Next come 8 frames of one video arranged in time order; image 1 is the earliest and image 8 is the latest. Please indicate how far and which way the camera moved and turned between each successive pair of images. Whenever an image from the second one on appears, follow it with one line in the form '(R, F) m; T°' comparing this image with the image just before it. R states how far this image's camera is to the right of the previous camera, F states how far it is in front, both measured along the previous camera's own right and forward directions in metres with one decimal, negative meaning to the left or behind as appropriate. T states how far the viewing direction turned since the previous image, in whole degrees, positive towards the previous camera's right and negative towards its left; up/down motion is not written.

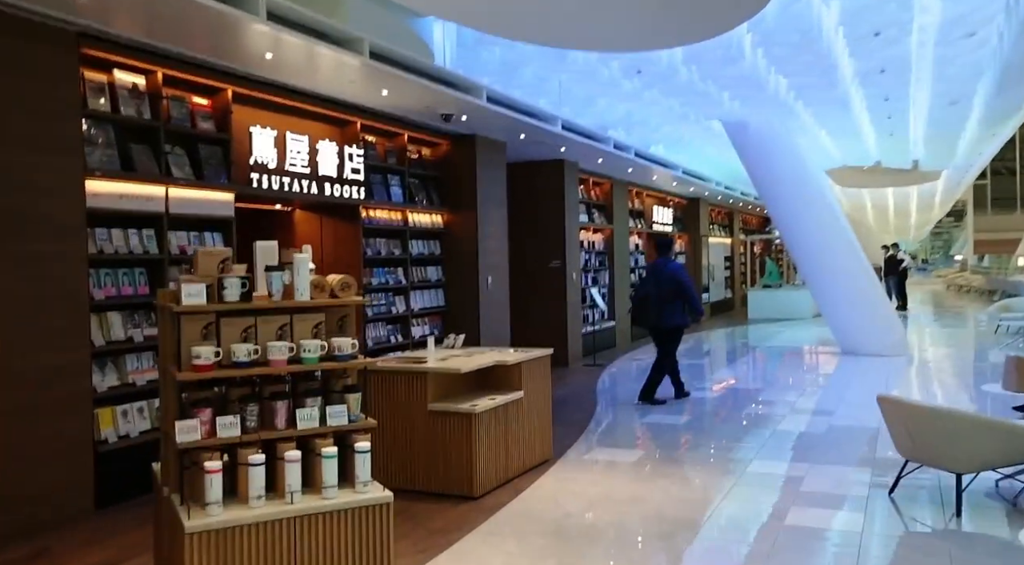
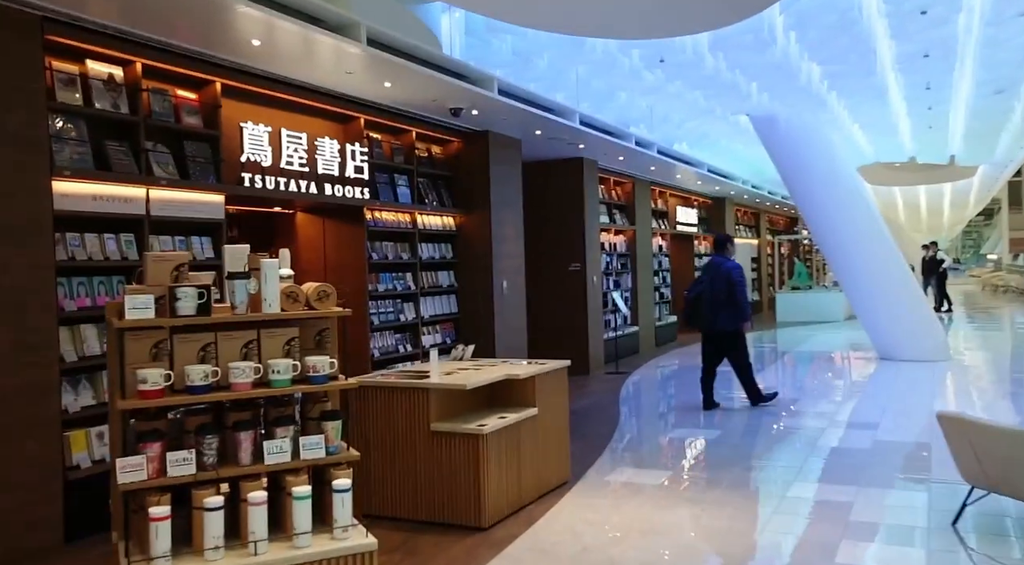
(+0.1, +0.5) m; -2°
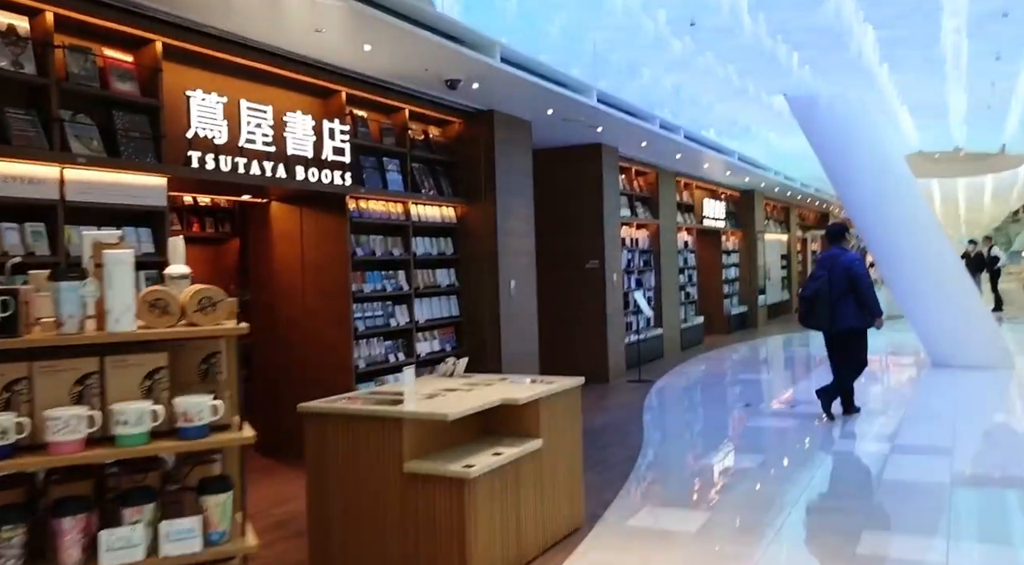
(+0.1, +1.0) m; -1°
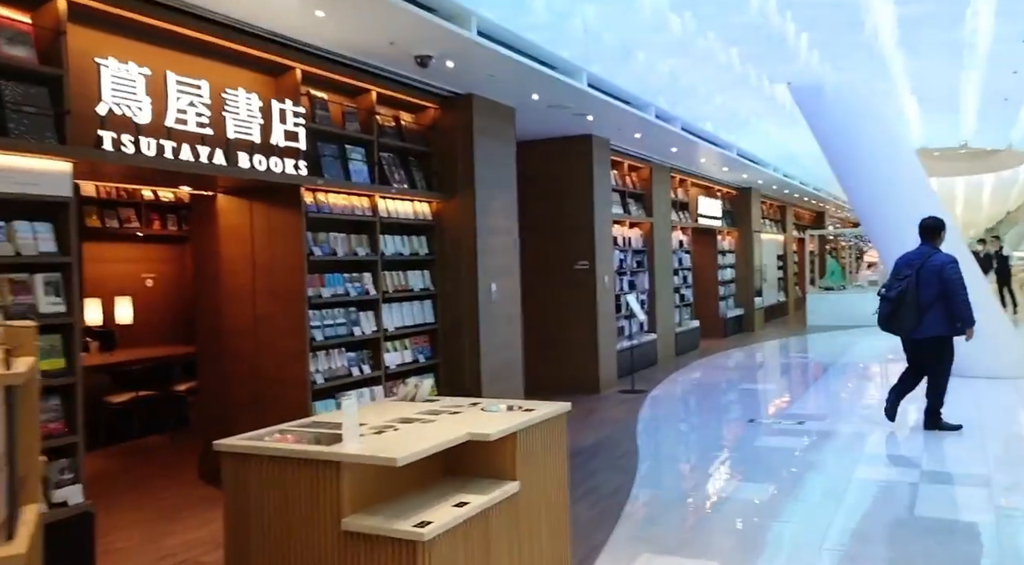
(+0.1, +0.8) m; +1°
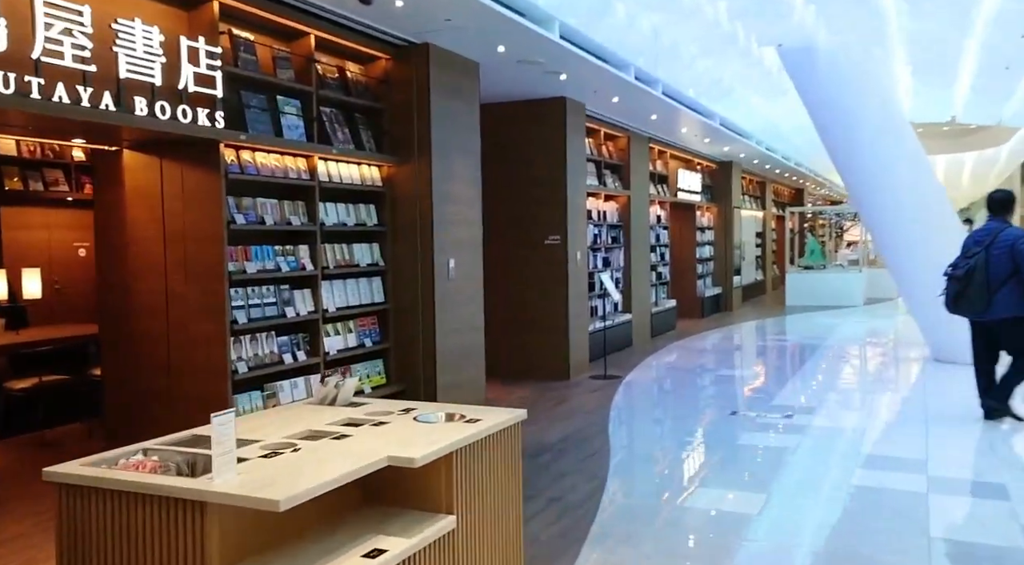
(+0.1, +0.8) m; +2°
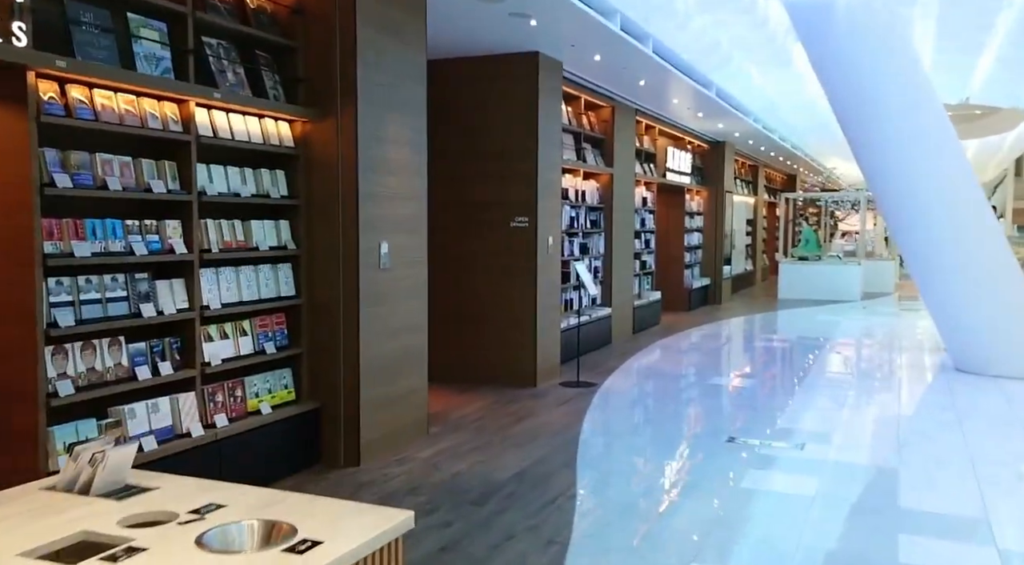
(+0.2, +1.3) m; +1°
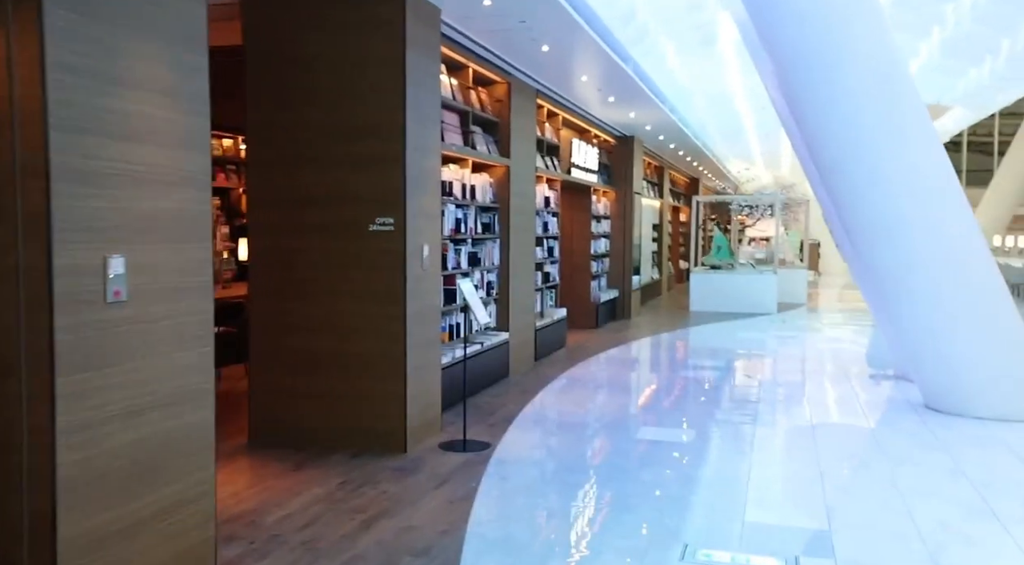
(+0.2, +2.0) m; +7°
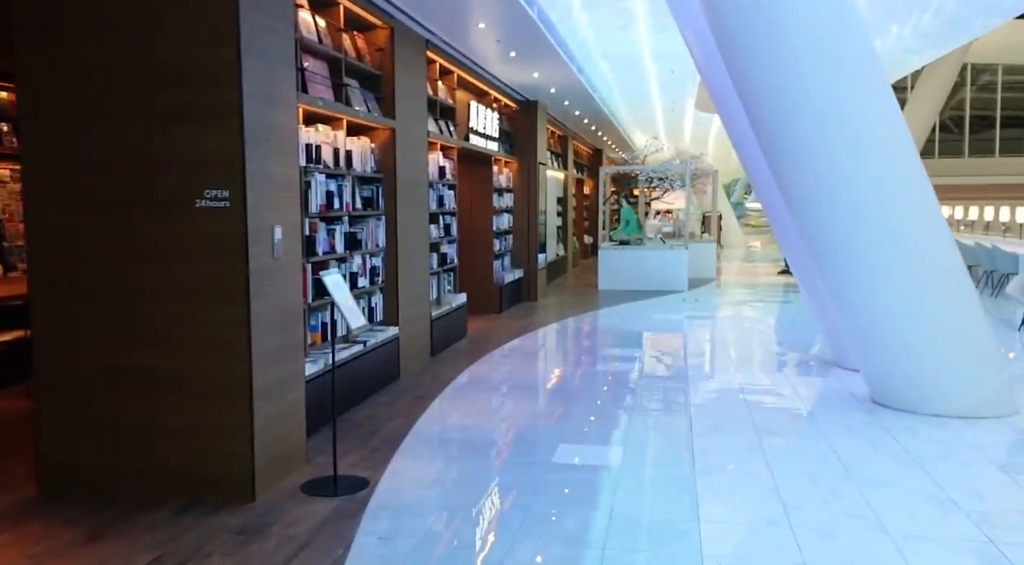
(+0.1, +1.2) m; +7°
